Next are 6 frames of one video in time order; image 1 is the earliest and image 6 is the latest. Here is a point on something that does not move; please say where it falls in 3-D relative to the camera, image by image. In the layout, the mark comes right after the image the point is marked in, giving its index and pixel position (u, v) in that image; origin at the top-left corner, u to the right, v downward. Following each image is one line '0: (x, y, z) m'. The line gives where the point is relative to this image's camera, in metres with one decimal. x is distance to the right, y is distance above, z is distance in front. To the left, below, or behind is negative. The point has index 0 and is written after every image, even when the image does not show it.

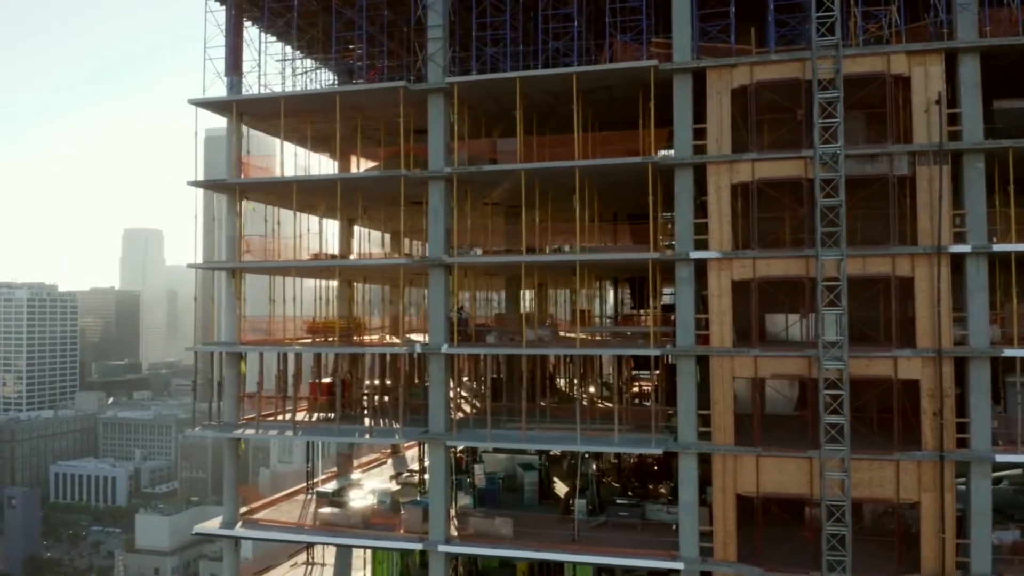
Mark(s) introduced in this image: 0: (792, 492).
0: (+5.7, -4.2, +19.9) m
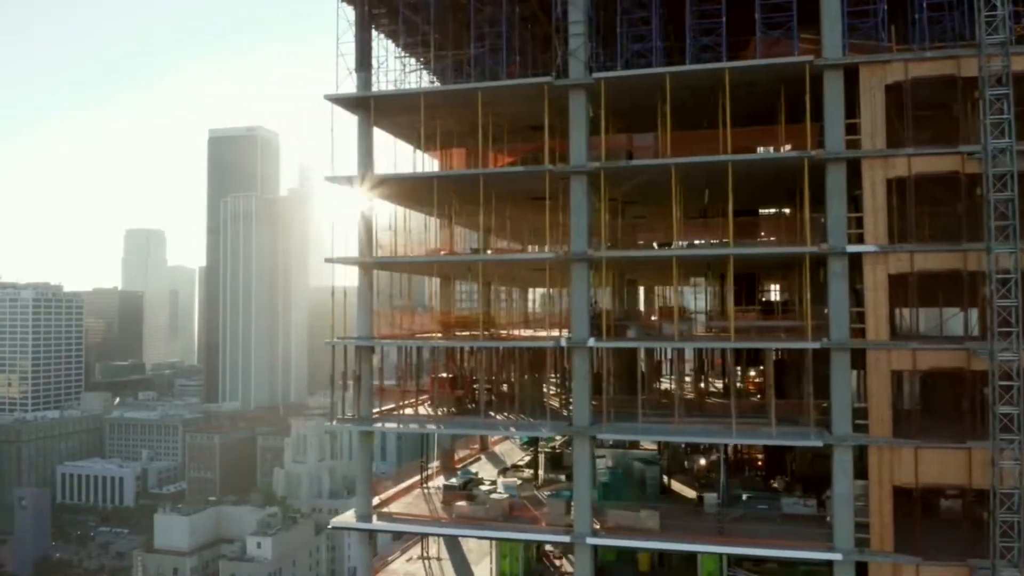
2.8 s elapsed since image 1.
0: (+9.1, -4.0, +20.1) m
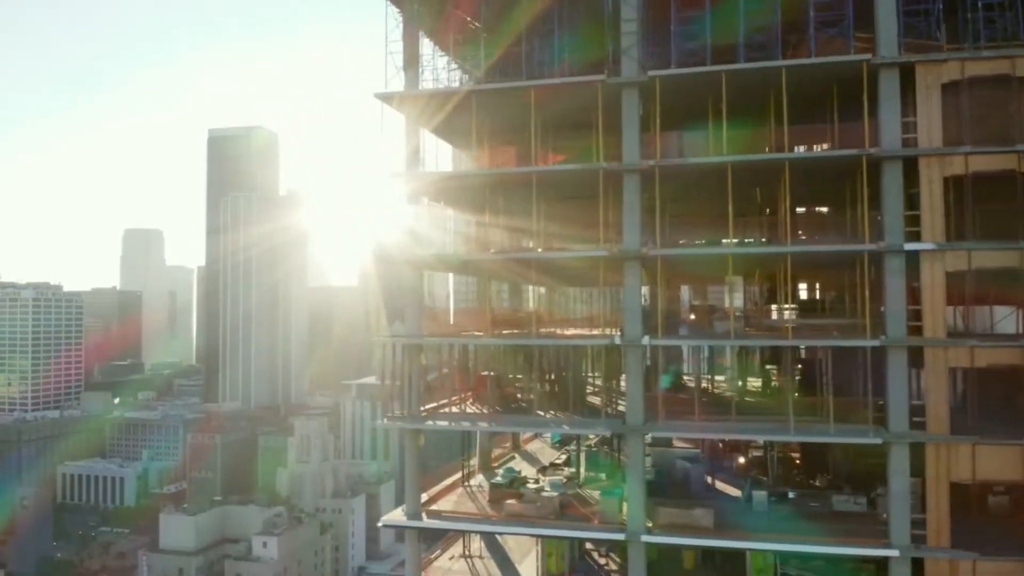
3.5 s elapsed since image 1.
0: (+10.3, -4.0, +20.2) m
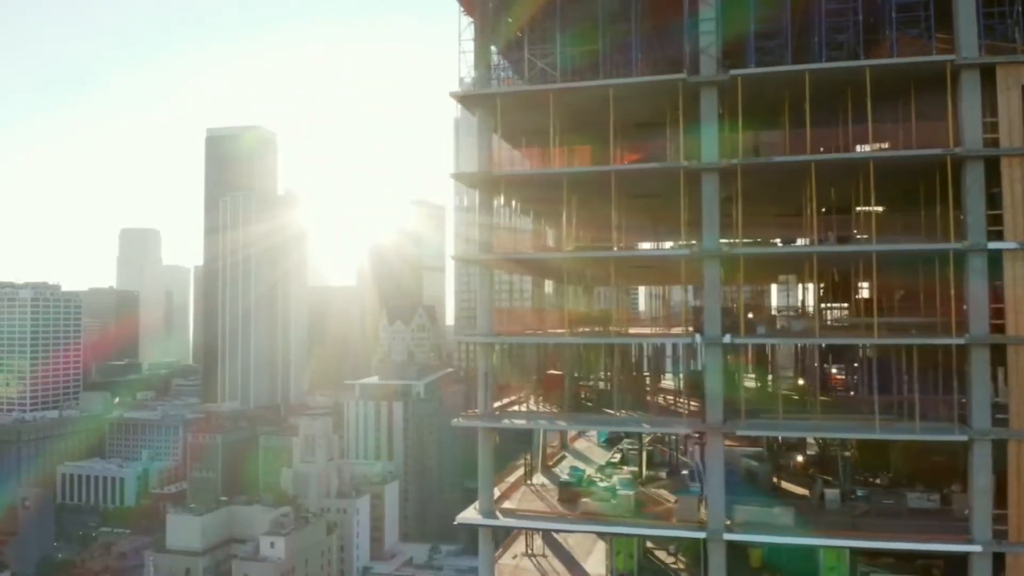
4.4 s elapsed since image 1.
0: (+12.2, -4.0, +20.4) m
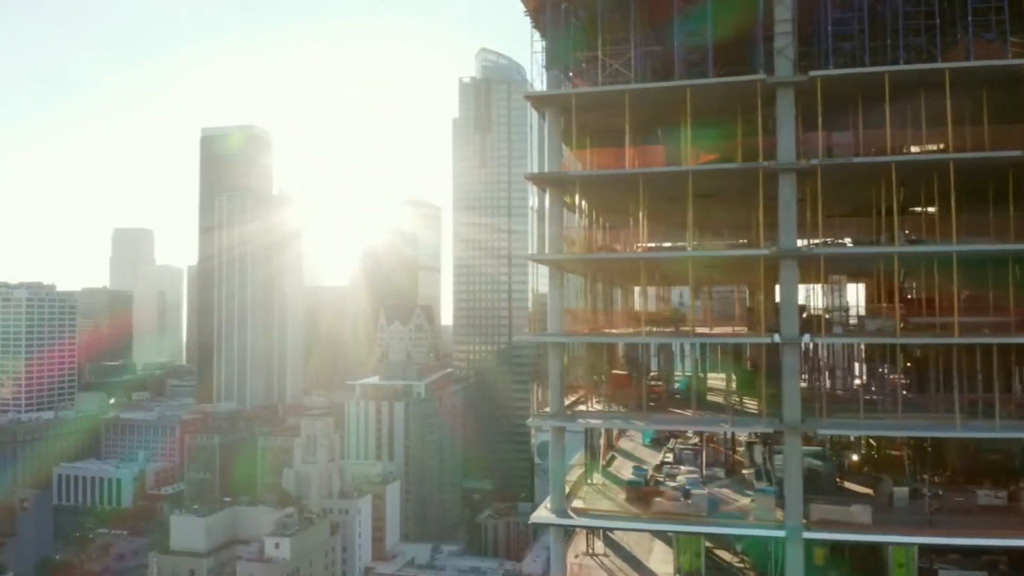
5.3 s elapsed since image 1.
0: (+14.1, -4.0, +20.6) m
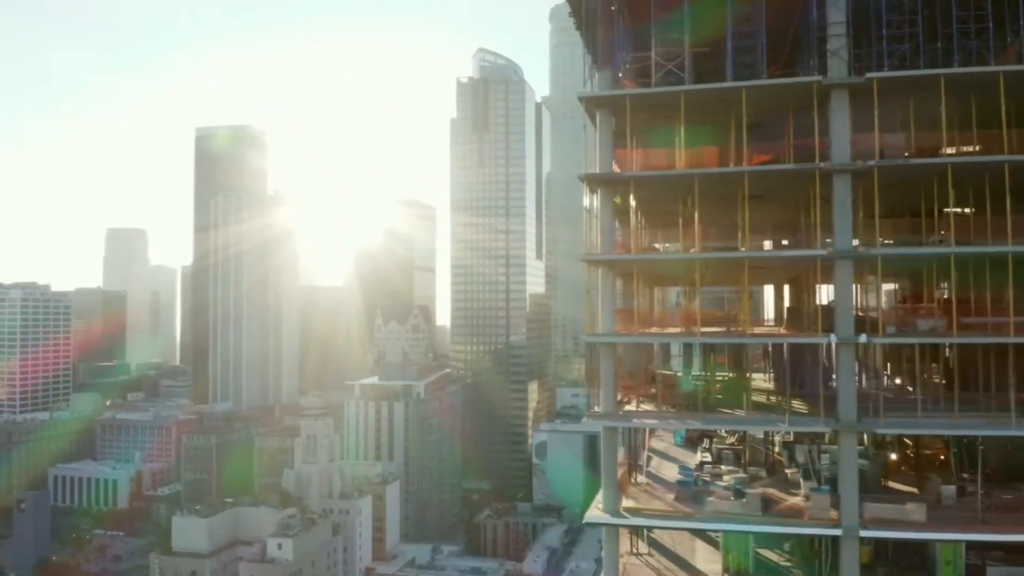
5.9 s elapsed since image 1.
0: (+15.5, -4.0, +20.9) m
